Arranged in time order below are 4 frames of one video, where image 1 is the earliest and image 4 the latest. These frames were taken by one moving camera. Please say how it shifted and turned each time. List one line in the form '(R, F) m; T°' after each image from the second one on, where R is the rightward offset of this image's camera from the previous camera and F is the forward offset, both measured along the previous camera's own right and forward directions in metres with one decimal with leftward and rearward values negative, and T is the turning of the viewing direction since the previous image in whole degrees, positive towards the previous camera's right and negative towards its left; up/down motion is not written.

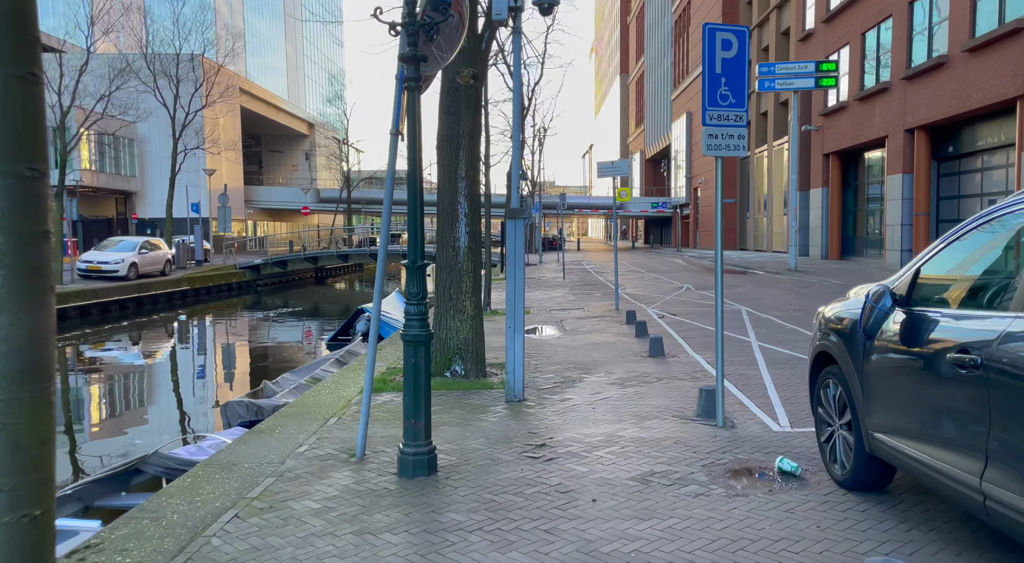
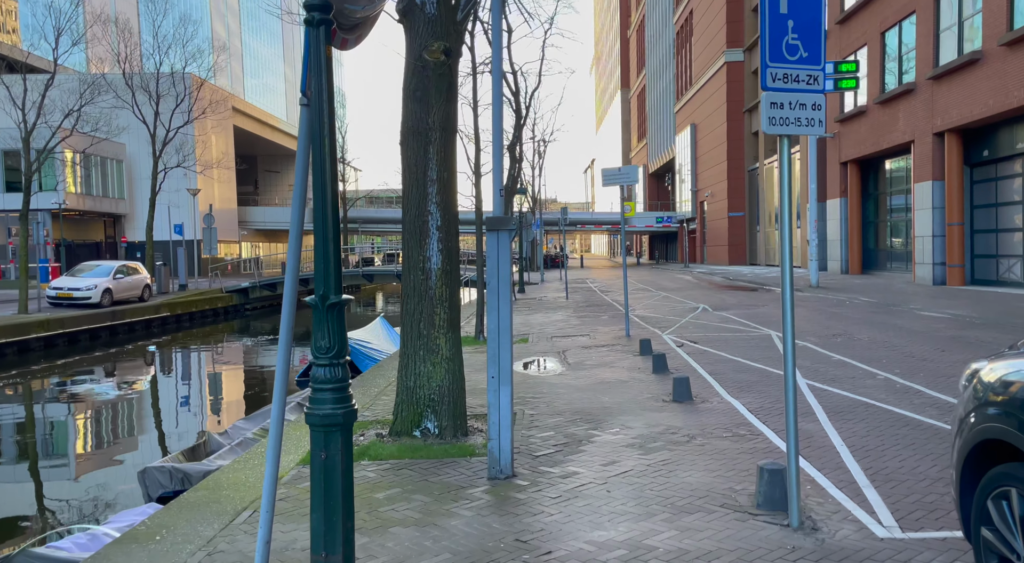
(+0.1, +2.0) m; 0°
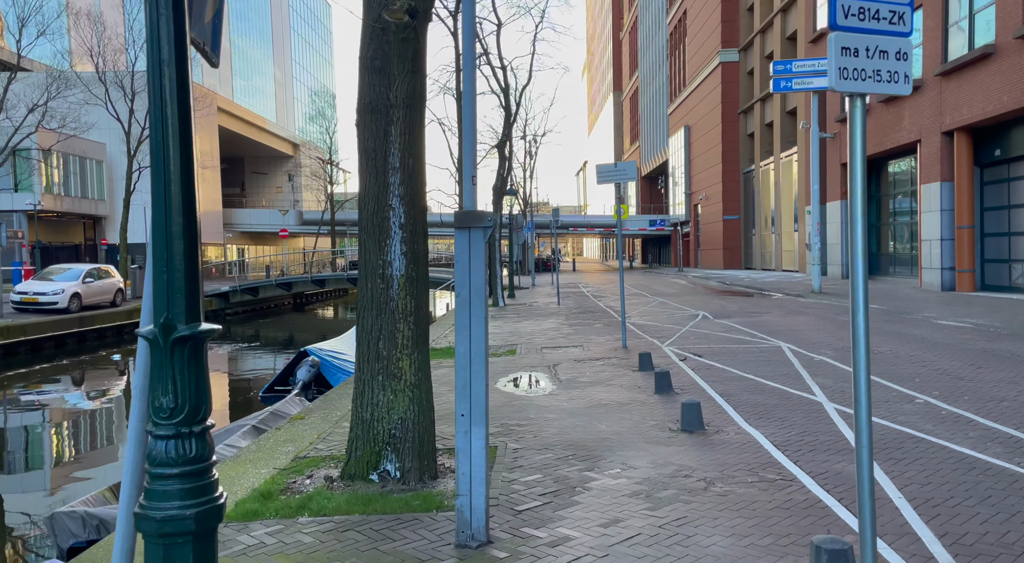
(+0.1, +1.2) m; +1°
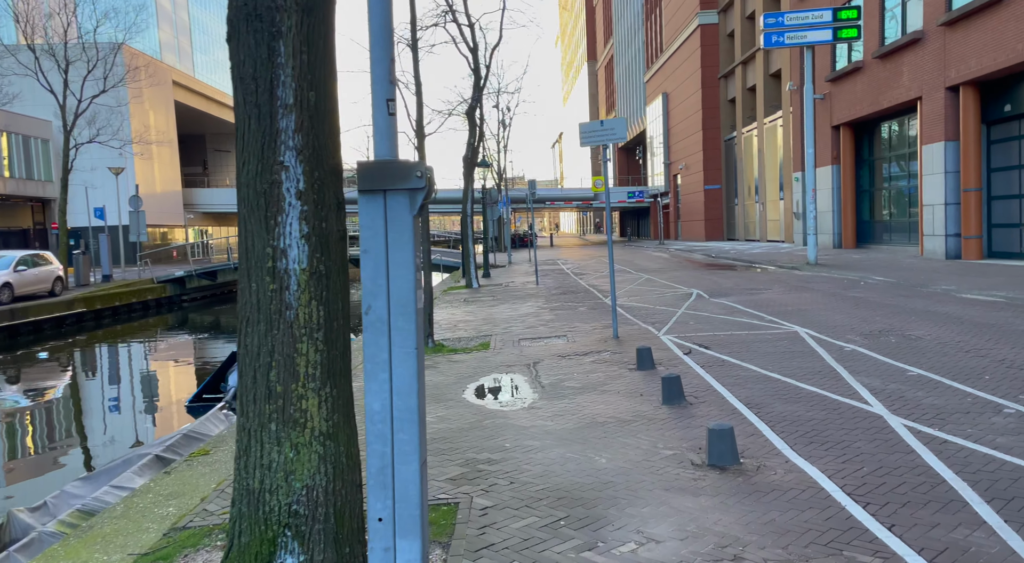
(+0.1, +1.9) m; +2°
